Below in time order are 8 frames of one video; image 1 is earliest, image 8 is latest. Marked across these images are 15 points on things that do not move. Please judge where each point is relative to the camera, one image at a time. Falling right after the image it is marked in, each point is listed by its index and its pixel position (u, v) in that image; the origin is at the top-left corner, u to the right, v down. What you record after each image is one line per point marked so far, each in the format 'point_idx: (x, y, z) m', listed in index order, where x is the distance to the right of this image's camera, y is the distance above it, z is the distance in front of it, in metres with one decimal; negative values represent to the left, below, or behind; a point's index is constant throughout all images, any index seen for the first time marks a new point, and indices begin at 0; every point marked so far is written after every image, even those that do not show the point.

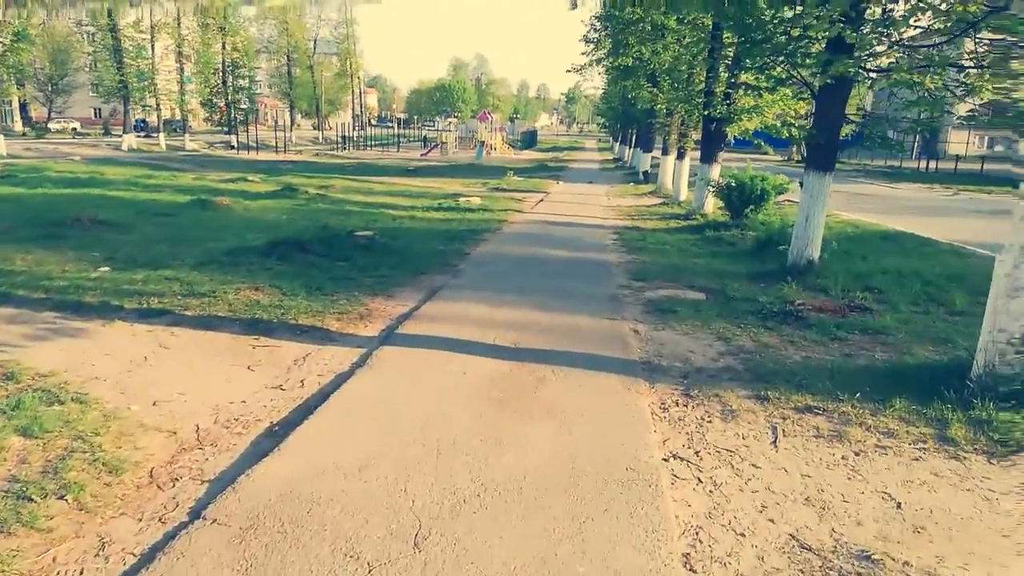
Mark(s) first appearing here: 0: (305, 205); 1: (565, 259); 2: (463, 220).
0: (-6.4, +2.6, +18.5) m
1: (+0.9, +0.5, +11.6) m
2: (-1.4, +1.9, +16.5) m
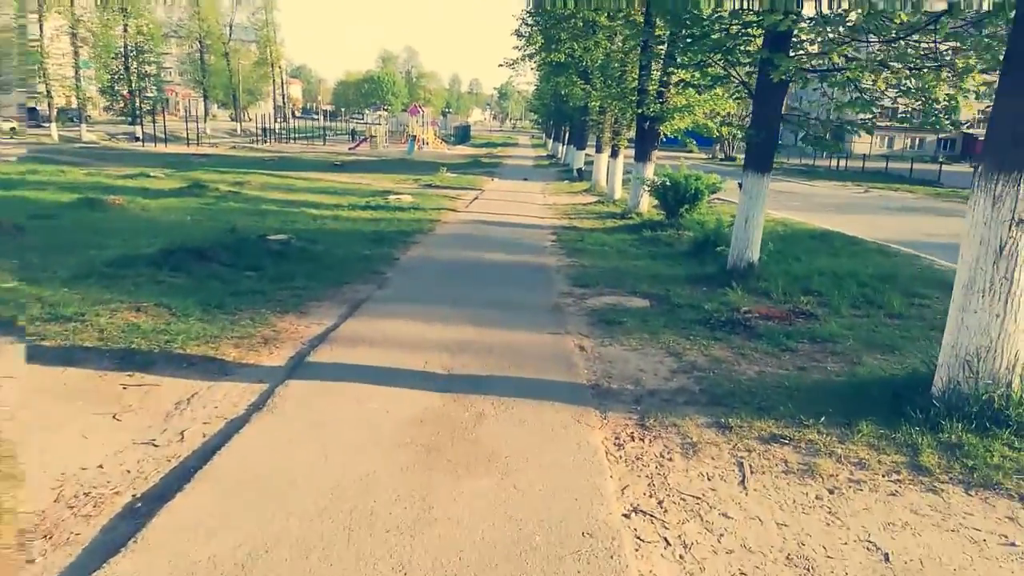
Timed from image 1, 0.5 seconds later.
0: (-8.3, +2.4, +17.0) m
1: (-0.3, +0.4, +11.0) m
2: (-3.1, +1.7, +15.6) m
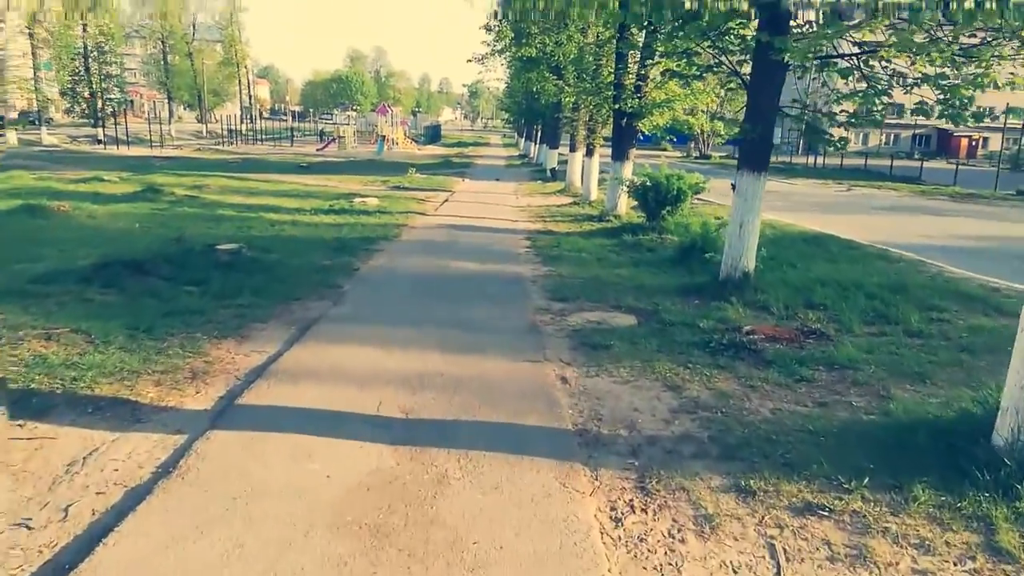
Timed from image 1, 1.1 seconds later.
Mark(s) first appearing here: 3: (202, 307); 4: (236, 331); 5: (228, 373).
0: (-9.0, +2.1, +15.7) m
1: (-0.7, +0.2, +10.0) m
2: (-3.8, +1.5, +14.5) m
3: (-3.9, -0.2, +7.6) m
4: (-3.1, -0.5, +6.8) m
5: (-2.6, -0.8, +5.5) m
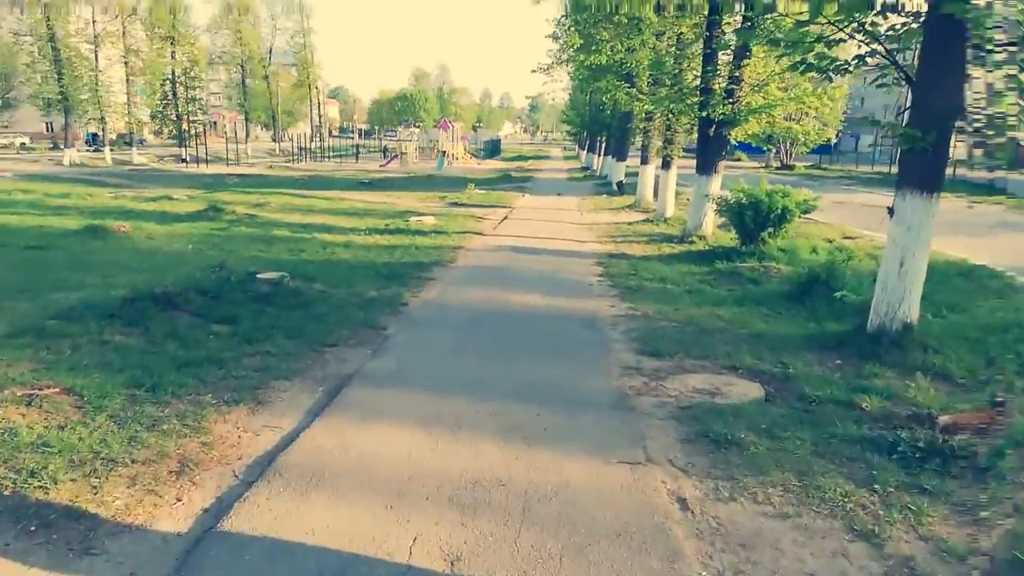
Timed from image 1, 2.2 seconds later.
0: (-7.2, +1.5, +15.0) m
1: (+0.3, -0.4, +8.3) m
2: (-2.1, +0.9, +13.2) m
3: (-3.0, -0.7, +6.3) m
4: (-2.3, -0.9, +5.4) m
5: (-2.0, -1.2, +4.1) m
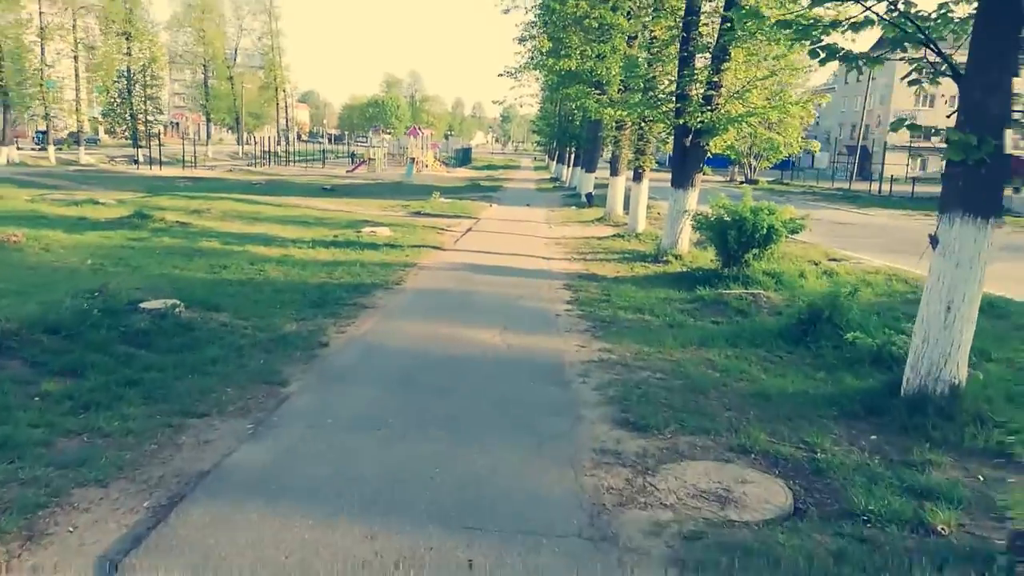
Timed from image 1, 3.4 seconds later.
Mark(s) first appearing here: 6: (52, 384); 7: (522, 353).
0: (-8.1, +1.1, +13.0) m
1: (-0.3, -0.8, +6.6) m
2: (-2.9, +0.4, +11.4) m
3: (-3.6, -1.1, +4.5) m
4: (-2.8, -1.3, +3.6) m
5: (-2.4, -1.6, +2.3) m
6: (-4.3, -0.8, +5.3) m
7: (+0.1, -0.8, +6.9) m
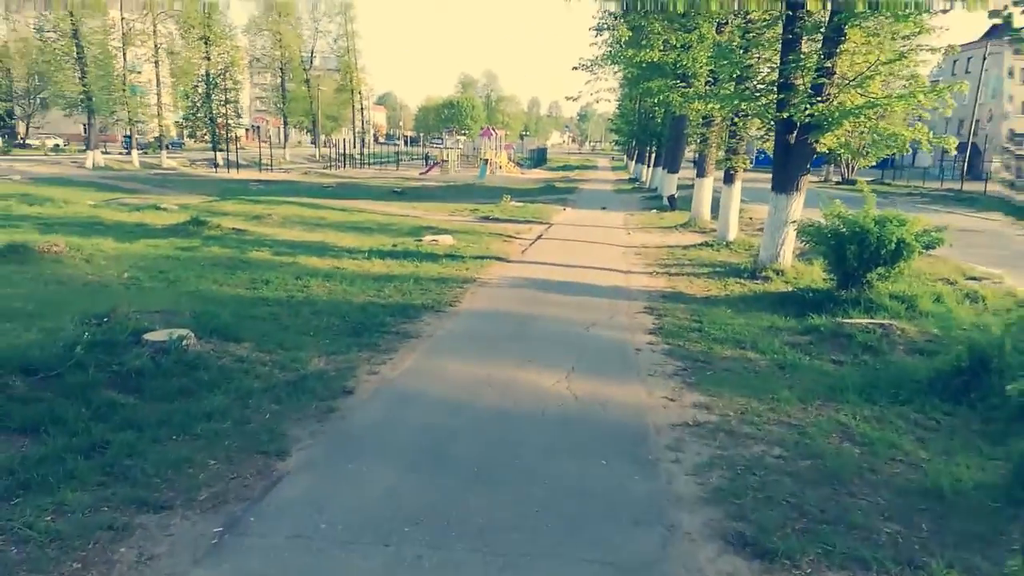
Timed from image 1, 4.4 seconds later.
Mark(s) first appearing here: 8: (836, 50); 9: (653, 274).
0: (-6.7, +0.9, +12.5) m
1: (+0.3, -1.1, +5.3) m
2: (-1.8, +0.1, +10.4) m
3: (-3.2, -1.4, +3.6) m
4: (-2.6, -1.6, +2.6) m
5: (-2.4, -1.9, +1.3) m
6: (-3.8, -1.1, +4.5) m
7: (+0.7, -1.1, +5.5) m
8: (+5.8, +4.4, +11.0) m
9: (+3.0, +0.3, +12.6) m
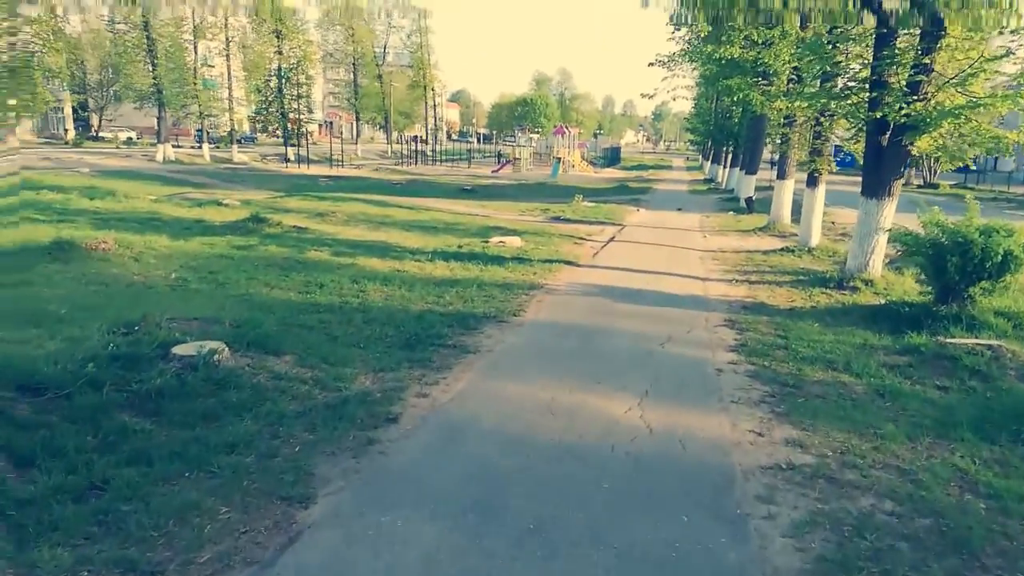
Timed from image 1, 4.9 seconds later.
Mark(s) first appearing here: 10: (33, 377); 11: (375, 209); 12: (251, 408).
0: (-5.6, +0.9, +12.3) m
1: (+0.8, -1.3, +4.6) m
2: (-0.9, 0.0, +9.8) m
3: (-2.9, -1.5, +3.1) m
4: (-2.4, -1.7, +2.1) m
5: (-2.3, -2.0, +0.8) m
6: (-3.4, -1.2, +4.1) m
7: (+1.2, -1.3, +4.7) m
8: (+6.8, +4.2, +9.6) m
9: (+4.0, +0.2, +11.6) m
10: (-4.0, -0.8, +5.0) m
11: (-5.0, +2.7, +19.6) m
12: (-2.2, -1.0, +5.0) m
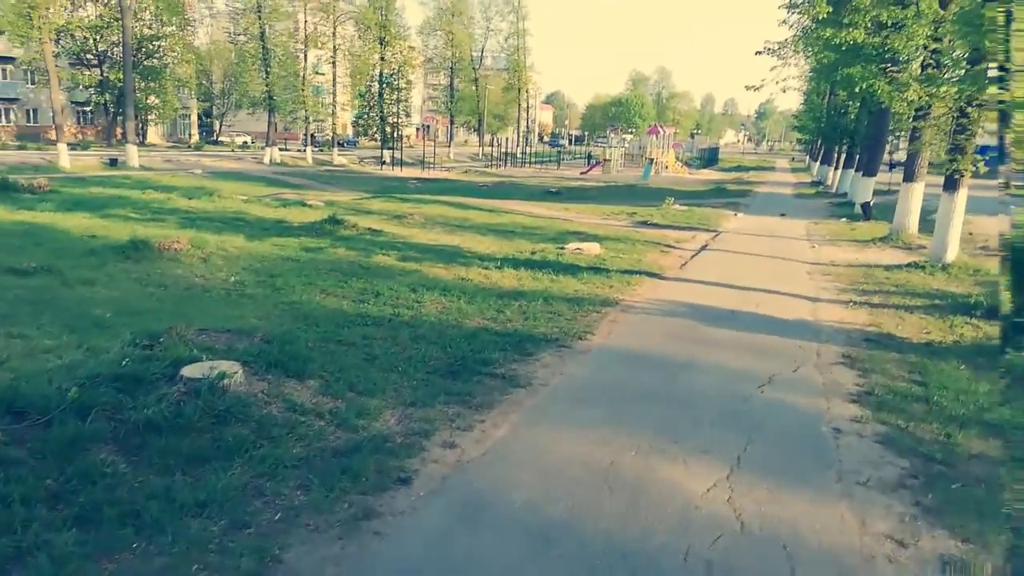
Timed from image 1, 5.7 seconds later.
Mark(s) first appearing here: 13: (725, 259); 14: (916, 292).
0: (-3.9, +0.8, +11.9) m
1: (+1.0, -1.5, +3.2) m
2: (+0.3, -0.2, +8.6) m
3: (-2.9, -1.5, +2.4) m
4: (-2.5, -1.8, +1.3) m
5: (-2.7, -2.1, 0.0) m
6: (-3.2, -1.3, +3.5) m
7: (+1.4, -1.5, +3.3) m
8: (+8.0, +3.6, +7.3) m
9: (+5.5, -0.3, +9.6) m
10: (-3.6, -0.9, +4.5) m
11: (-2.0, +2.5, +19.0) m
12: (-1.9, -1.1, +4.2) m
13: (+4.4, +0.6, +12.6) m
14: (+7.0, -0.2, +10.1) m
